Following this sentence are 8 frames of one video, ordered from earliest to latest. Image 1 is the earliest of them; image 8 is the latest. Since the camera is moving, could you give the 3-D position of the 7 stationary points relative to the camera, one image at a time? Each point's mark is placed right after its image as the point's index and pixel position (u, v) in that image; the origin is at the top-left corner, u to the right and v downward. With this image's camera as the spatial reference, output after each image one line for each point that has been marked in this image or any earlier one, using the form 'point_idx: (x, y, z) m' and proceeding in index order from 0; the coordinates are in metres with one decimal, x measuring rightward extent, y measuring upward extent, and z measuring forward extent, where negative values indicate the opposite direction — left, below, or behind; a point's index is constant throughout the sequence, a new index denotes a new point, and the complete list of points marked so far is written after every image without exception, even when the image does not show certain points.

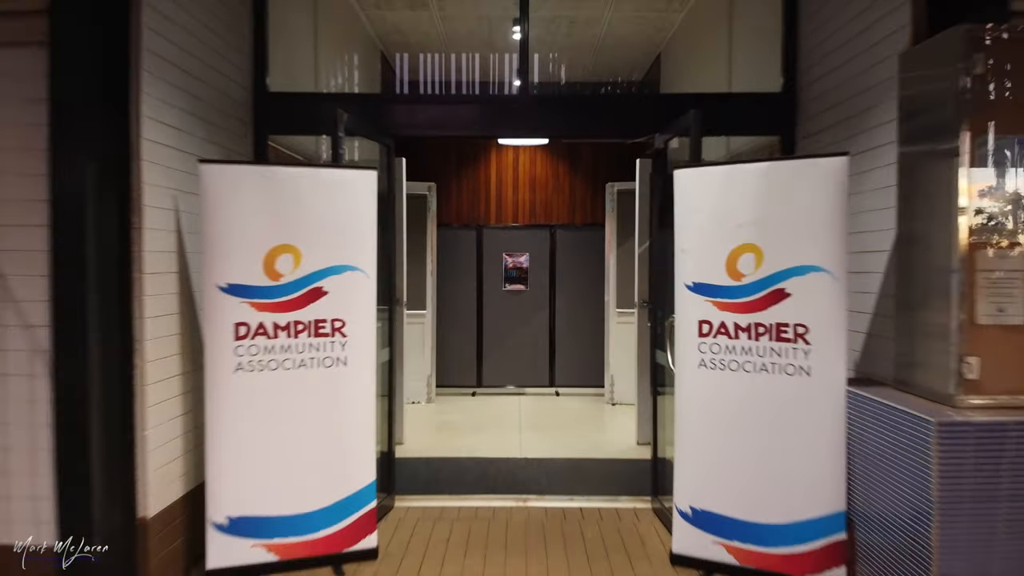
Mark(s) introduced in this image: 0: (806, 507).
0: (+0.8, -0.6, +2.9) m
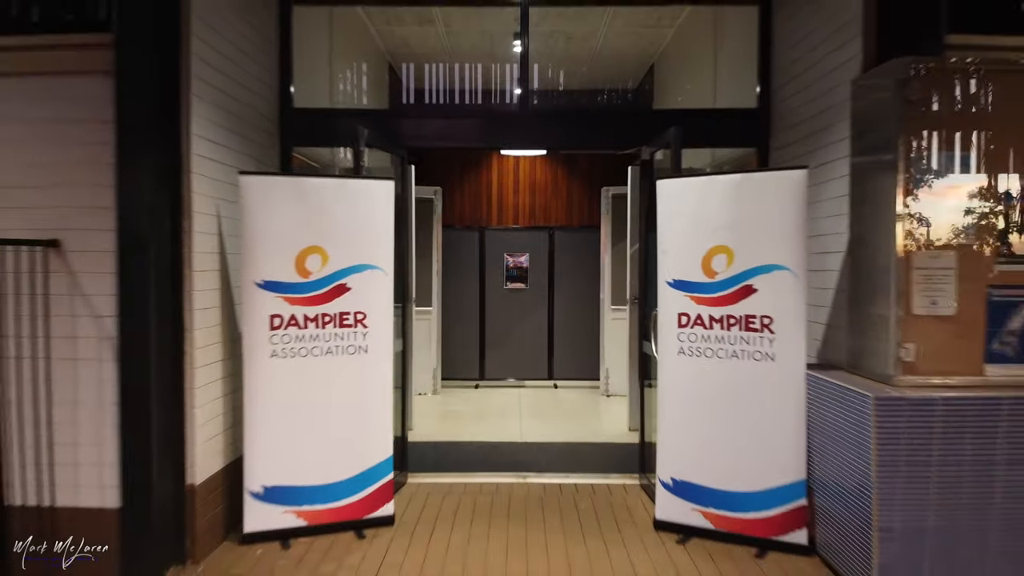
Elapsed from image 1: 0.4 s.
0: (+0.8, -0.6, +3.3) m
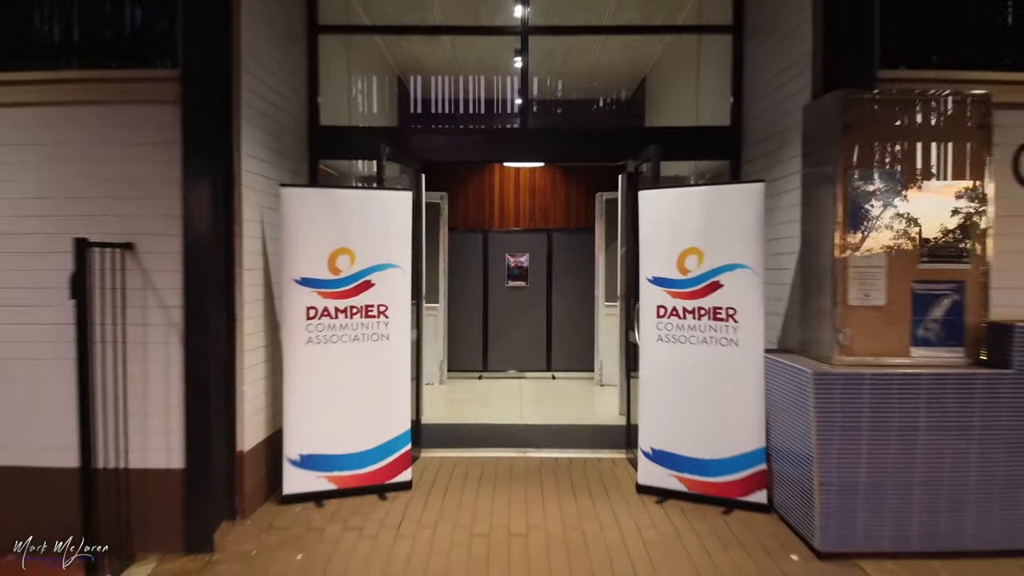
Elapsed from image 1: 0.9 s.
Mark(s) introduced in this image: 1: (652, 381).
0: (+0.8, -0.6, +3.8) m
1: (+0.5, -0.4, +4.1) m
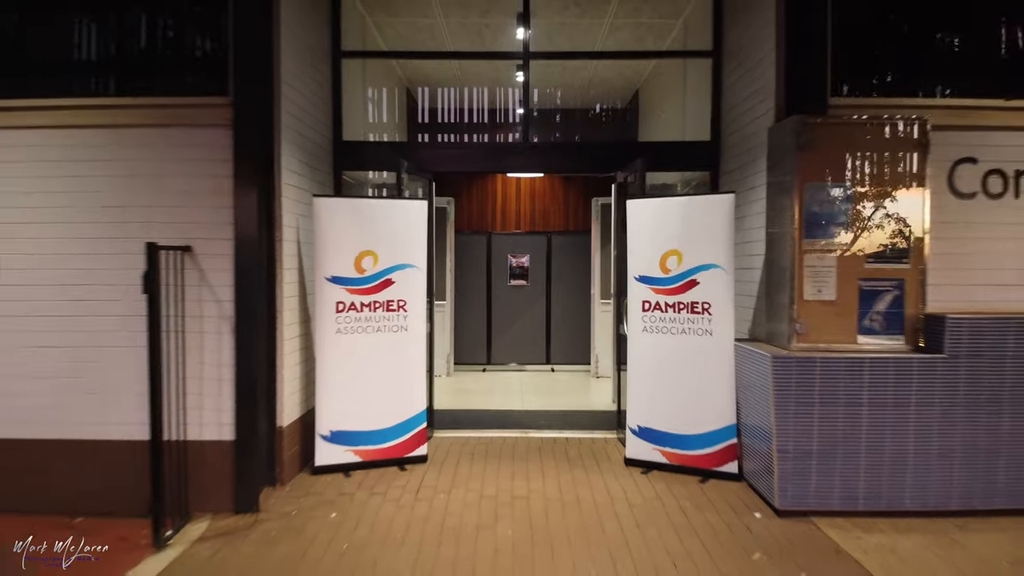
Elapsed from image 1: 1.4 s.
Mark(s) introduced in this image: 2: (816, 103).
0: (+0.8, -0.6, +4.4) m
1: (+0.6, -0.3, +4.6) m
2: (+1.2, +0.7, +4.2) m
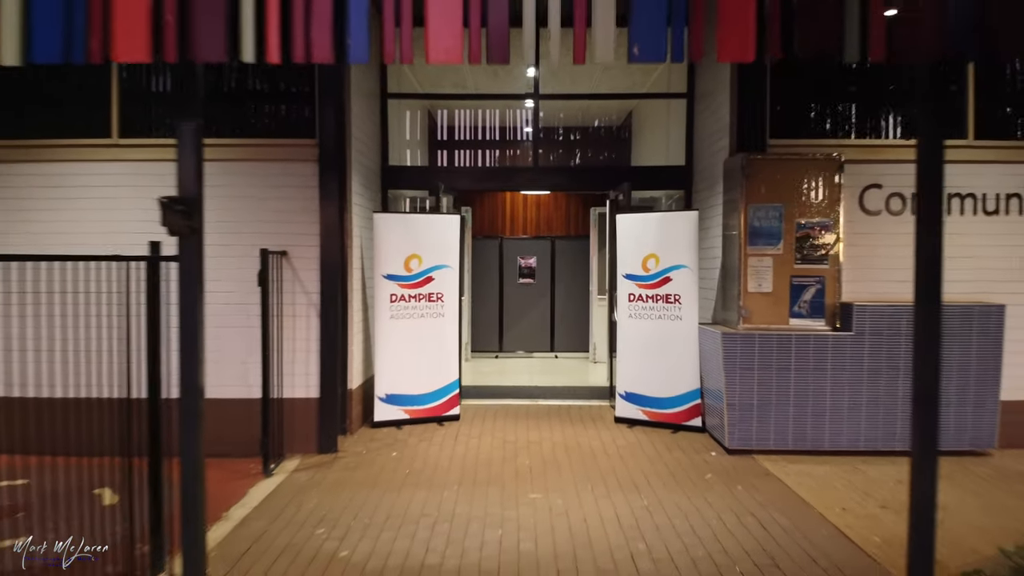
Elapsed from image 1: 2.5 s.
0: (+0.9, -0.5, +5.7) m
1: (+0.6, -0.3, +5.9) m
2: (+1.3, +0.8, +5.5) m
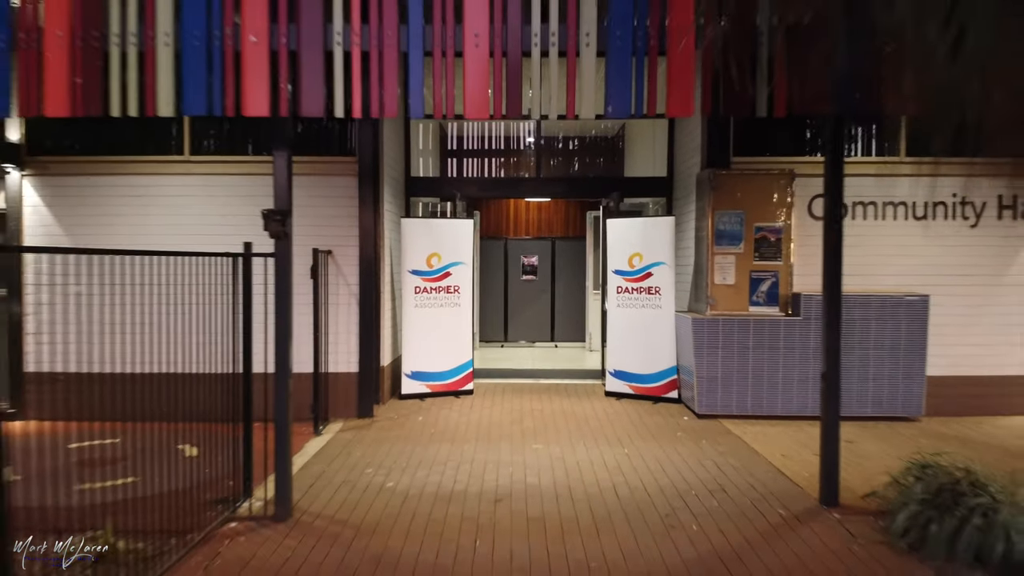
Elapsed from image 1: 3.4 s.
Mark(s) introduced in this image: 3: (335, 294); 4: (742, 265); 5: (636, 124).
0: (+0.9, -0.5, +6.8) m
1: (+0.7, -0.3, +7.0) m
2: (+1.3, +0.8, +6.6) m
3: (-1.1, 0.0, +6.4) m
4: (+1.4, +0.1, +6.3) m
5: (+1.0, +1.3, +8.4) m
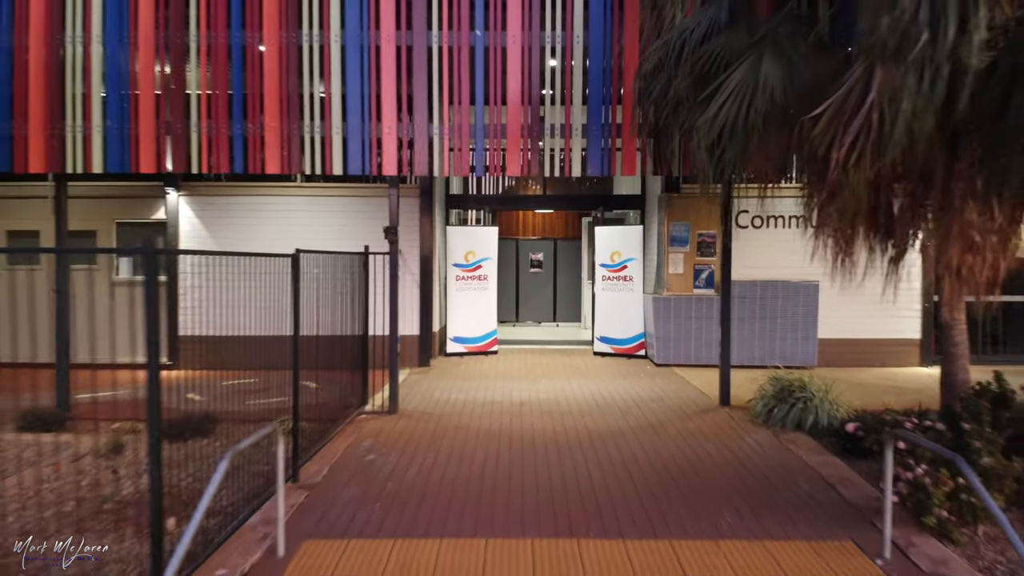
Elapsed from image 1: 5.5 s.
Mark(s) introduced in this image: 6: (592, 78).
0: (+1.1, -0.4, +9.5) m
1: (+0.8, -0.2, +9.8) m
2: (+1.4, +0.9, +9.3) m
3: (-0.9, +0.1, +9.2) m
4: (+1.5, +0.2, +9.1) m
5: (+1.1, +1.4, +11.1) m
6: (+0.5, +1.4, +7.1) m
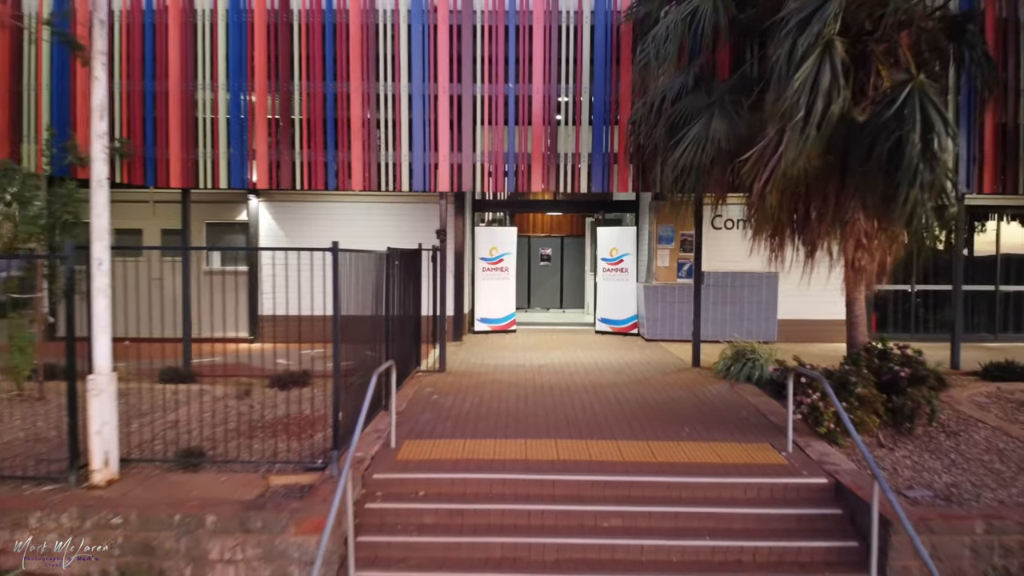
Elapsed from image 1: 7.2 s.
0: (+1.3, -0.3, +11.7) m
1: (+1.0, -0.1, +12.0) m
2: (+1.6, +1.0, +11.5) m
3: (-0.7, +0.2, +11.4) m
4: (+1.7, +0.3, +11.3) m
5: (+1.3, +1.5, +13.3) m
6: (+0.7, +1.5, +9.3) m
